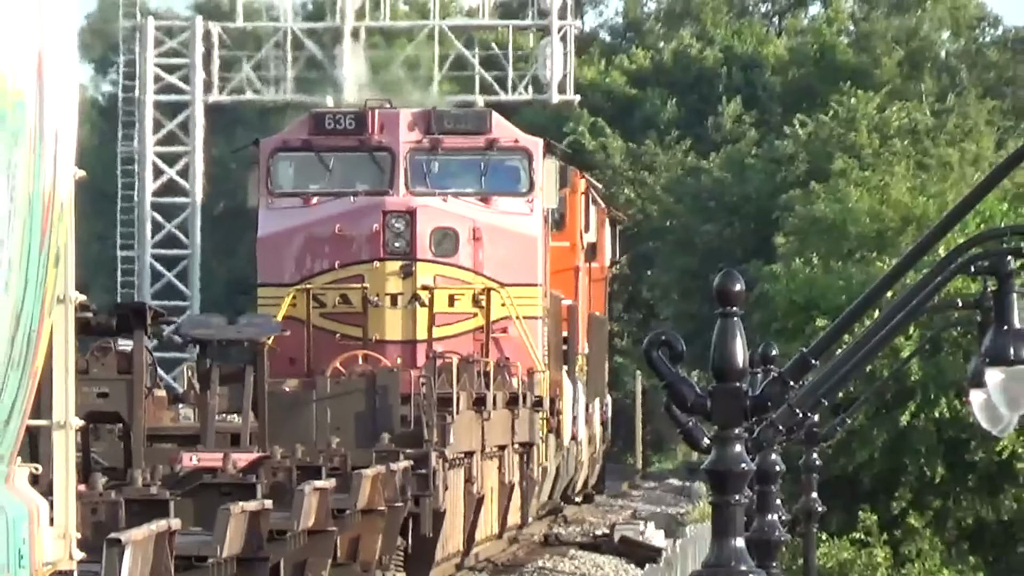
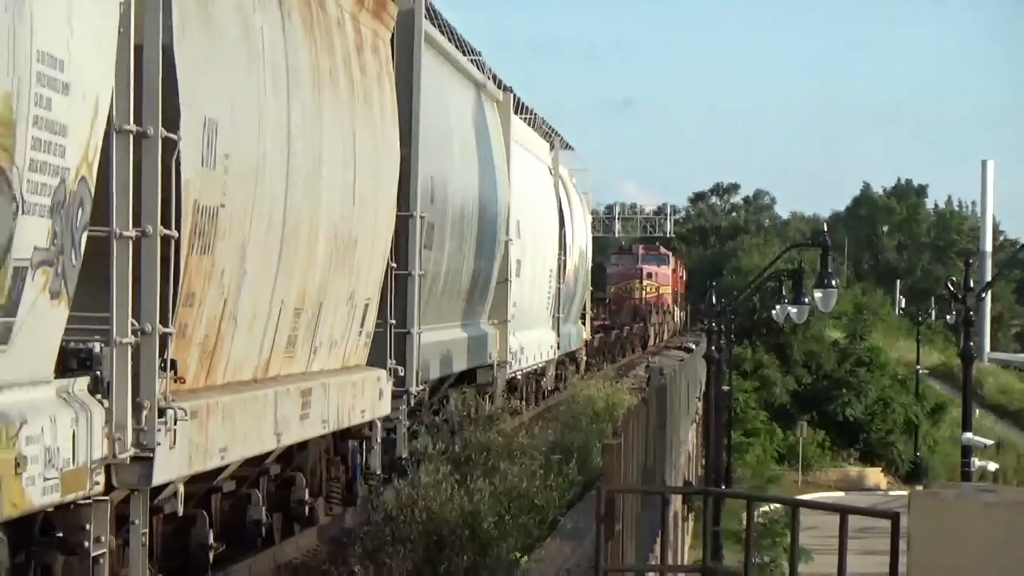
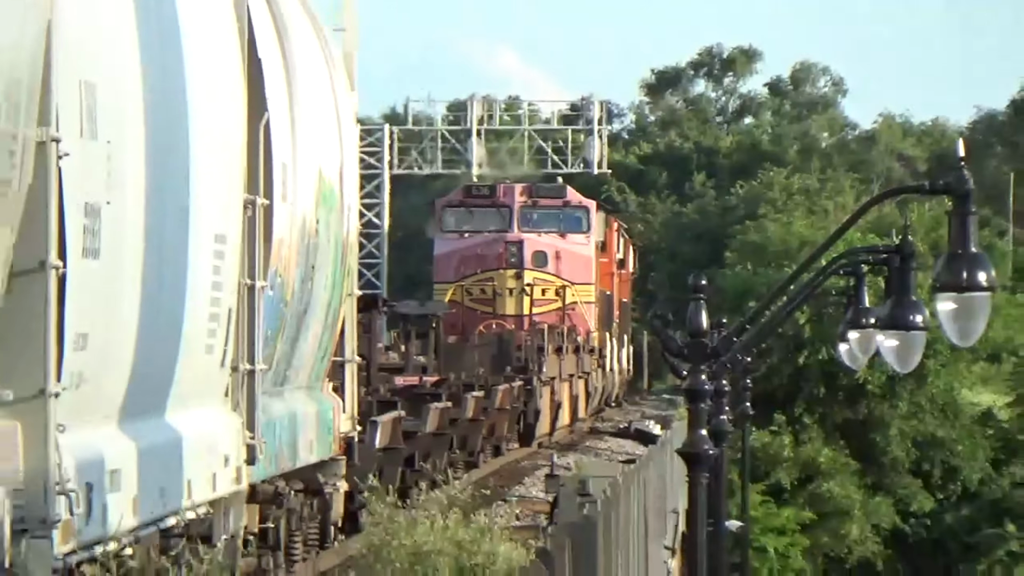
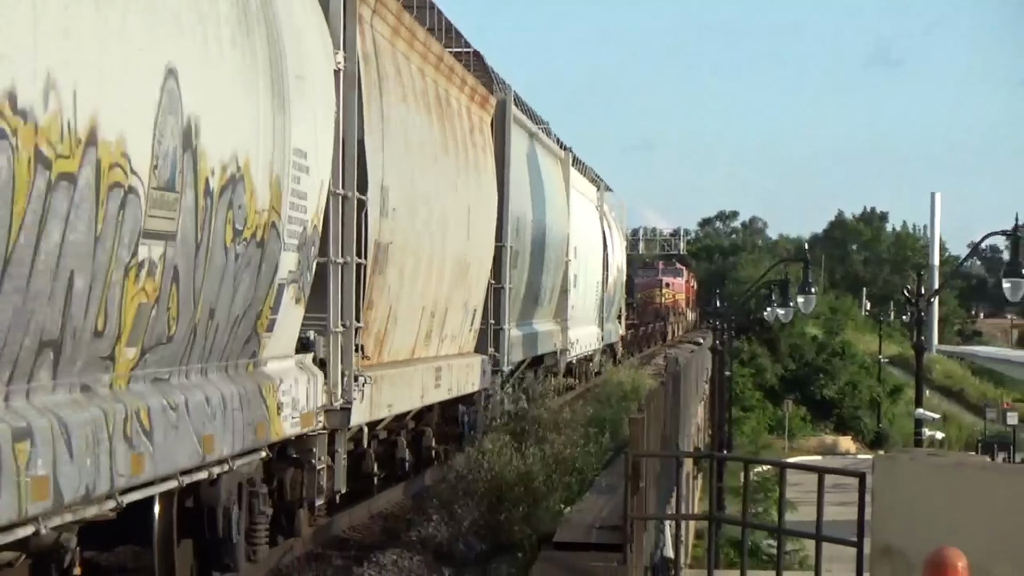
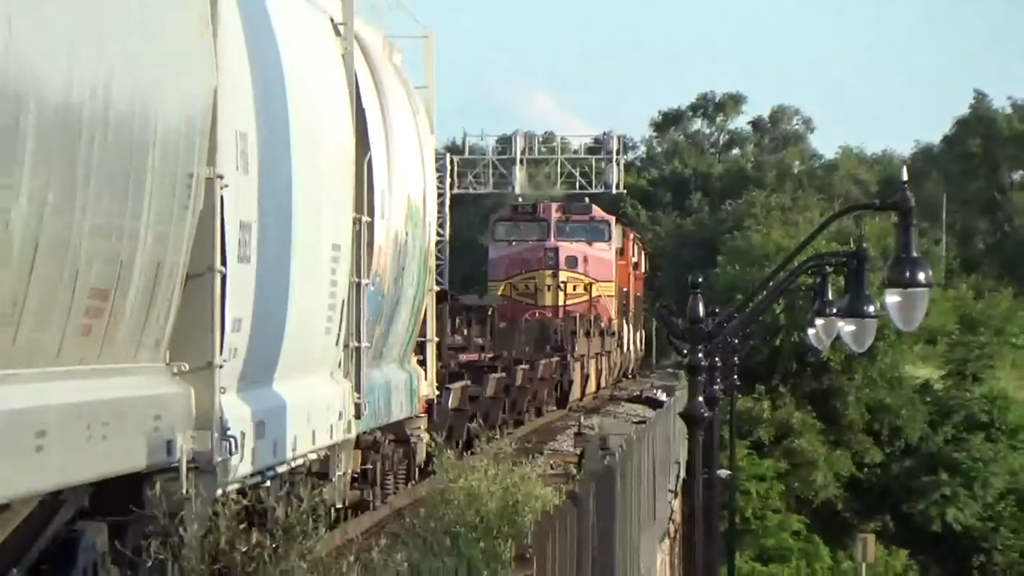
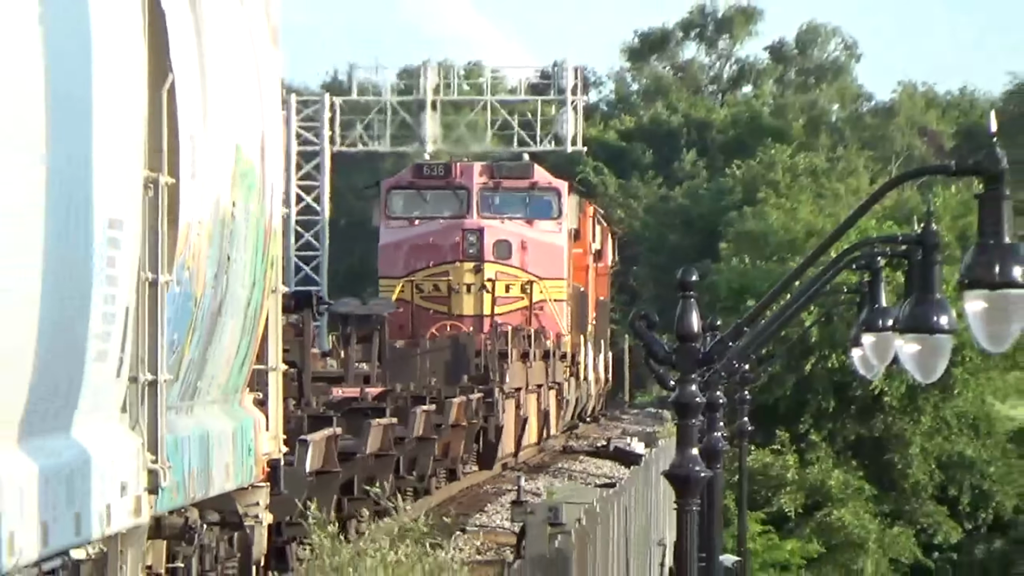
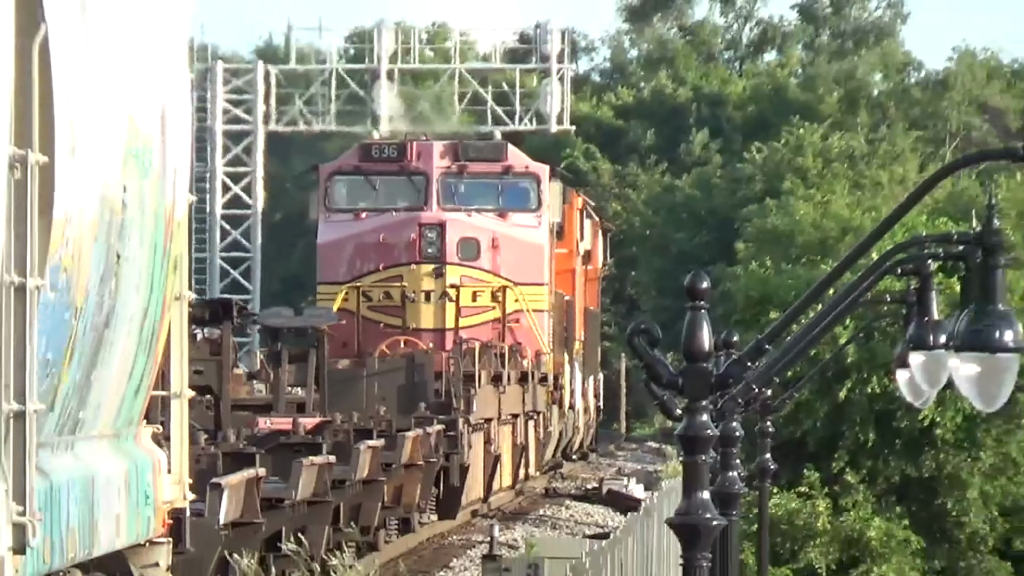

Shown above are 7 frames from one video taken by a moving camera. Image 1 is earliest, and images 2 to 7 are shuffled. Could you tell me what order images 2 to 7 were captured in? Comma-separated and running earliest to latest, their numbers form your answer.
7, 6, 3, 5, 2, 4
